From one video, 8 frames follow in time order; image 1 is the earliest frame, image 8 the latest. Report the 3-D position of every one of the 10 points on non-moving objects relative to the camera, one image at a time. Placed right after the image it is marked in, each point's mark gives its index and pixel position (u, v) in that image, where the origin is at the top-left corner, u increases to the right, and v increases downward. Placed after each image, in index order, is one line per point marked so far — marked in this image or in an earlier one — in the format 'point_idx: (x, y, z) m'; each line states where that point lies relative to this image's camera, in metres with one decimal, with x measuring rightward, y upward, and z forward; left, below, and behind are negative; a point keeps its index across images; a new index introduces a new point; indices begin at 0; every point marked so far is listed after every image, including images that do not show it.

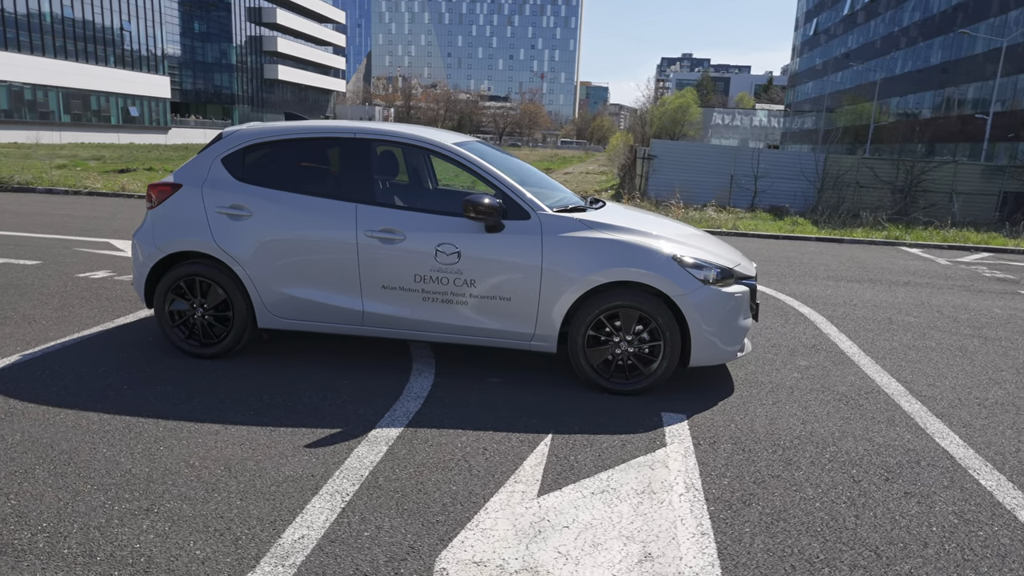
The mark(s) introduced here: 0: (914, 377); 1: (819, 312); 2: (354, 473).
0: (+3.2, -0.7, +5.2) m
1: (+3.4, -0.3, +7.2) m
2: (-0.8, -1.0, +3.4) m
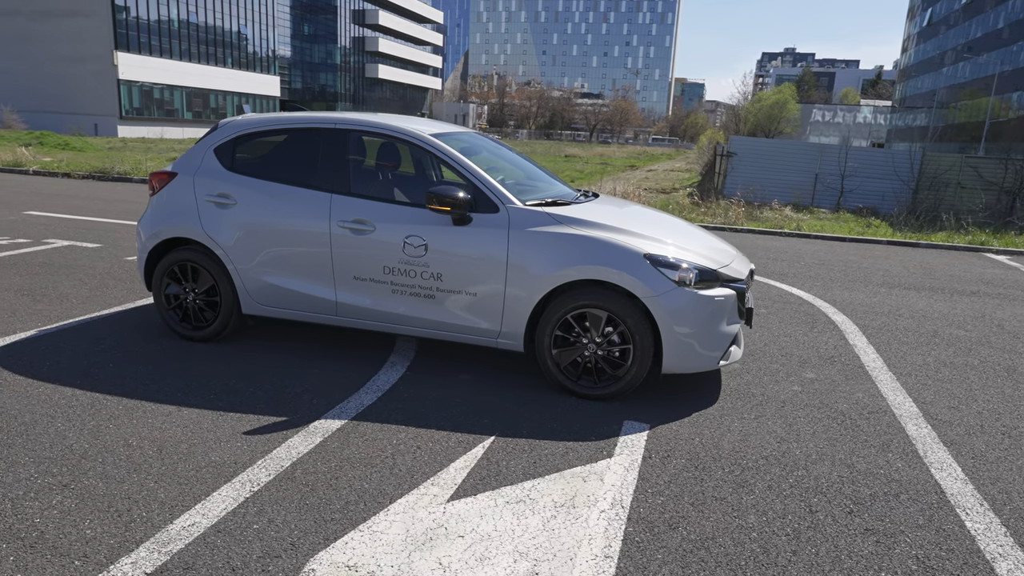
0: (+3.0, -0.8, +4.7) m
1: (+3.4, -0.3, +6.6) m
2: (-1.2, -0.9, +3.4) m
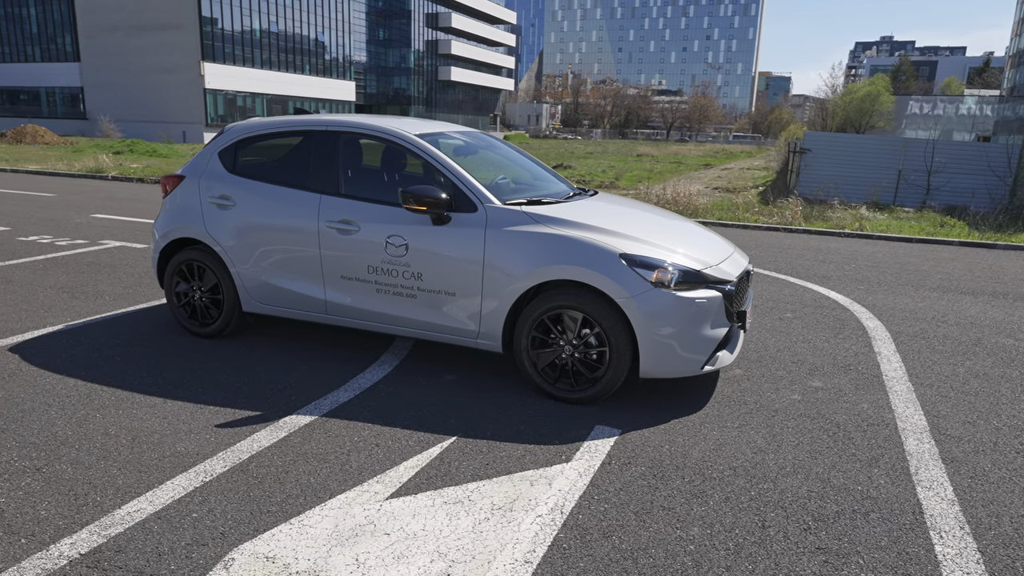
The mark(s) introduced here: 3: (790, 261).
0: (+2.8, -0.8, +4.3) m
1: (+3.5, -0.4, +6.2) m
2: (-1.5, -0.9, +3.5) m
3: (+4.1, +0.4, +9.5) m
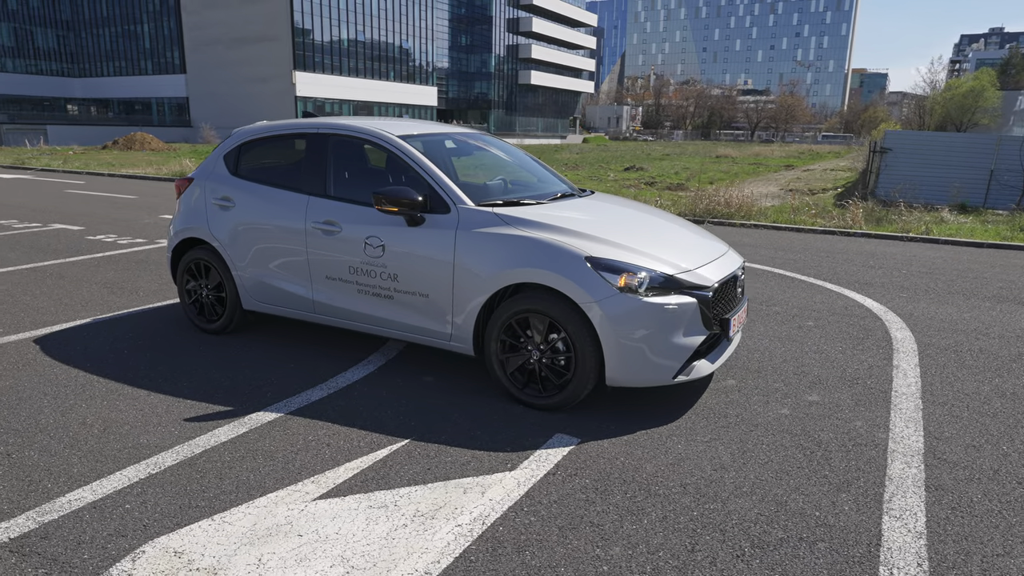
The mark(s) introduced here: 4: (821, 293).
0: (+2.6, -0.9, +3.9) m
1: (+3.5, -0.5, +5.7) m
2: (-1.8, -0.9, +3.6) m
3: (+4.4, +0.3, +8.9) m
4: (+3.4, -0.1, +7.4) m
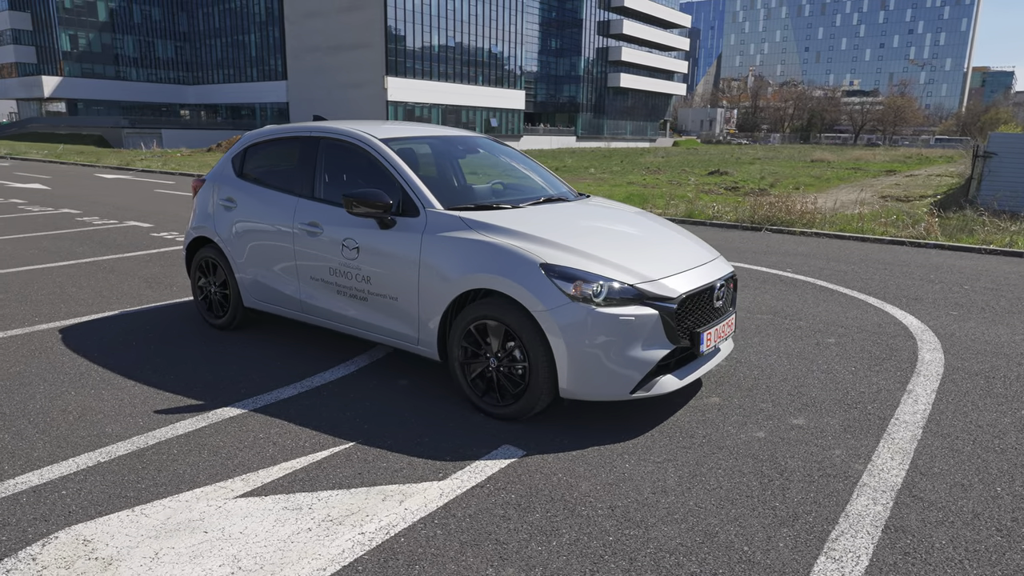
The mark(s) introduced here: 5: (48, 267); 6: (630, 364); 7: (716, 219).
0: (+2.3, -1.0, +3.5) m
1: (+3.4, -0.6, +5.2) m
2: (-2.1, -0.9, +3.7) m
3: (+4.8, +0.1, +8.3) m
4: (+3.6, -0.2, +6.8) m
5: (-6.0, +0.3, +8.5) m
6: (+0.7, -0.4, +3.7) m
7: (+4.2, +1.4, +13.7) m
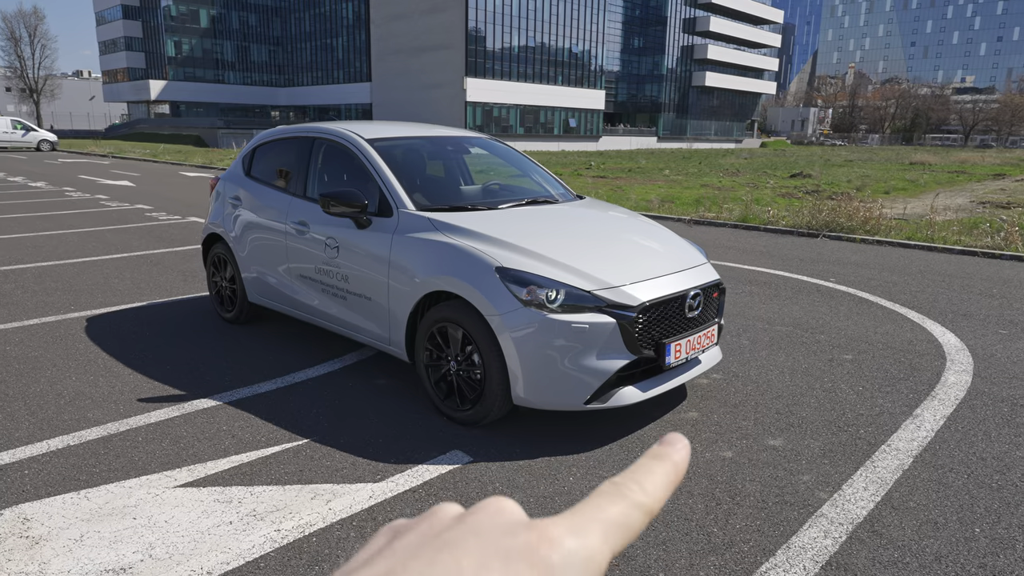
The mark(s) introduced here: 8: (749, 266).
0: (+2.0, -1.0, +3.2) m
1: (+3.3, -0.7, +4.7) m
2: (-2.3, -0.8, +3.9) m
3: (+5.0, -0.1, +7.6) m
4: (+3.6, -0.3, +6.3) m
5: (-5.6, +0.4, +9.1) m
6: (+0.4, -0.5, +3.6) m
7: (+5.1, +1.3, +13.1) m
8: (+3.3, +0.3, +9.3) m
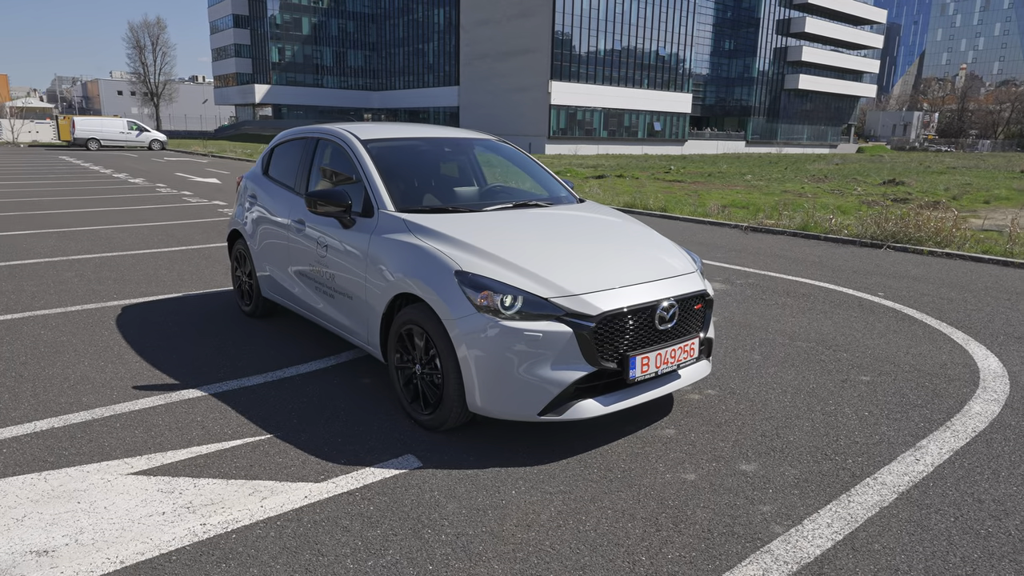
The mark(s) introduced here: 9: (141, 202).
0: (+1.7, -1.1, +2.9) m
1: (+3.2, -0.8, +4.3) m
2: (-2.6, -0.8, +4.1) m
3: (+5.2, -0.3, +7.0) m
4: (+3.7, -0.5, +5.8) m
5: (-5.1, +0.5, +9.6) m
6: (+0.1, -0.5, +3.5) m
7: (+6.0, +1.0, +12.4) m
8: (+3.7, +0.1, +8.8) m
9: (-9.3, +2.1, +16.6) m
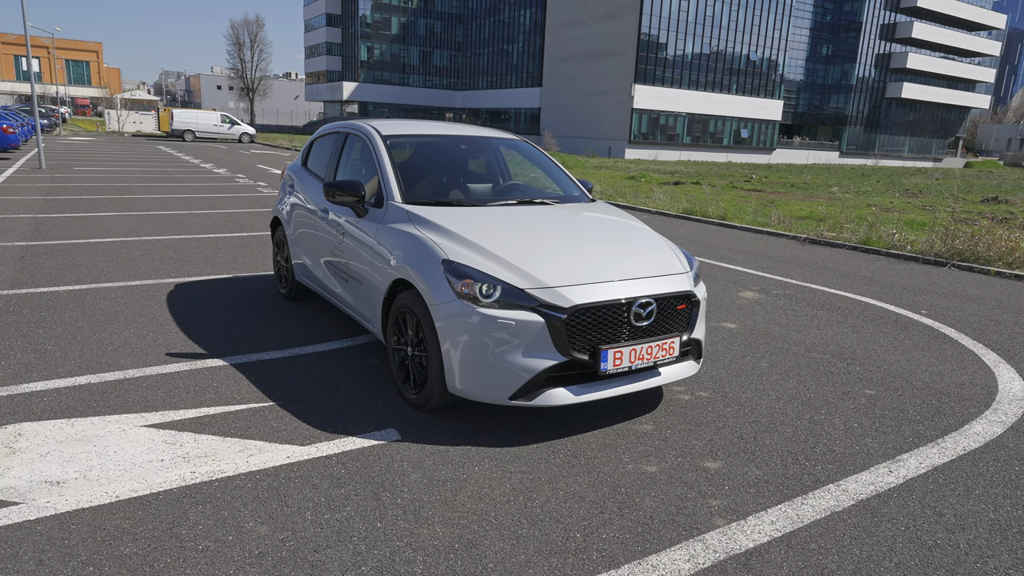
0: (+1.4, -1.1, +2.9) m
1: (+3.1, -1.0, +4.1) m
2: (-2.6, -0.6, +4.6) m
3: (+5.4, -0.5, +6.6) m
4: (+3.8, -0.6, +5.6) m
5: (-4.5, +0.8, +10.4) m
6: (0.0, -0.4, +3.7) m
7: (+6.9, +0.7, +11.9) m
8: (+4.2, 0.0, +8.5) m
9: (-7.8, +2.6, +17.7) m
